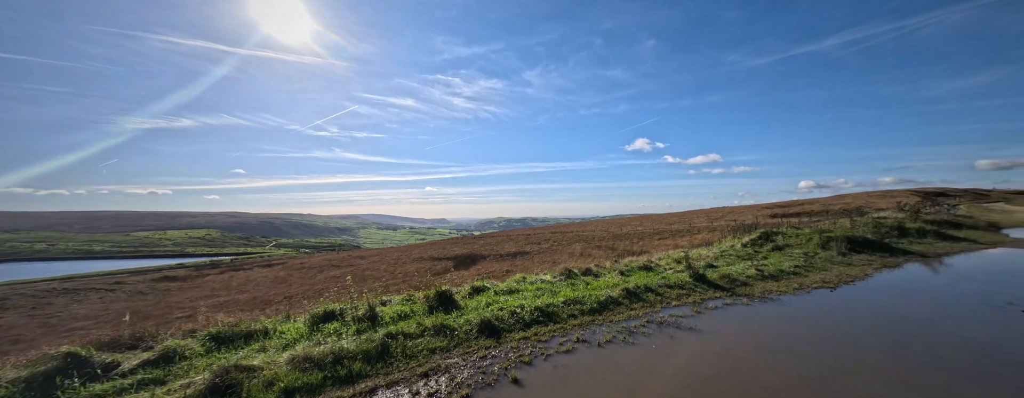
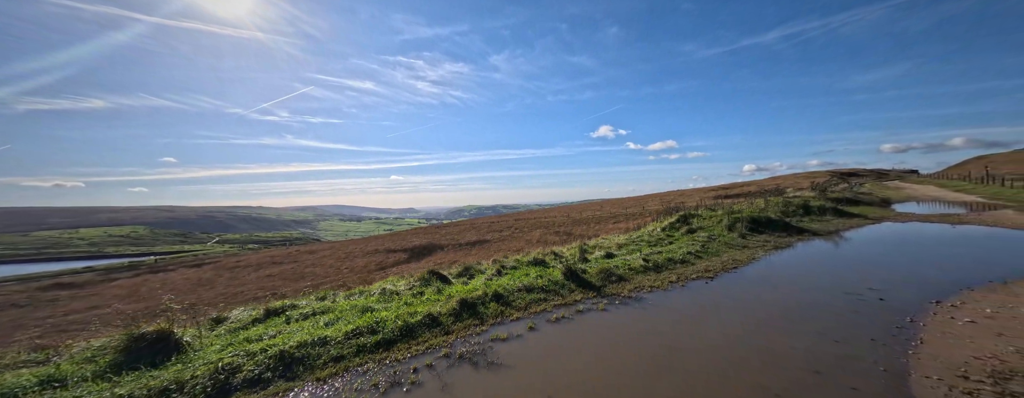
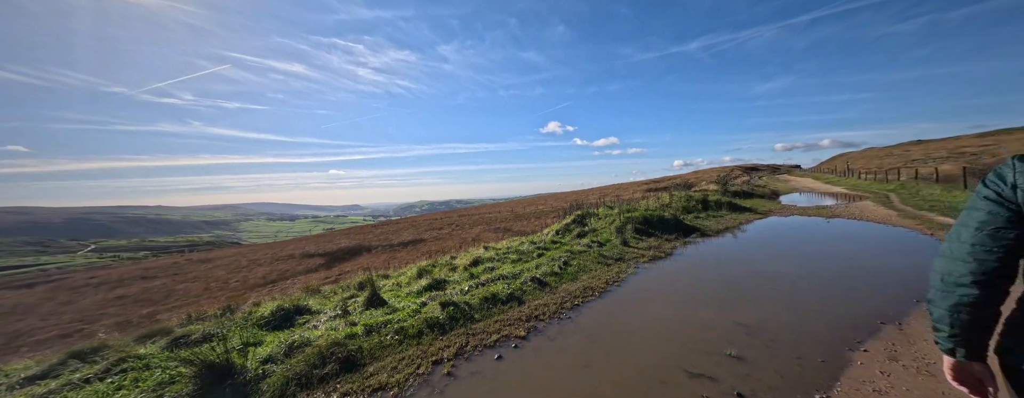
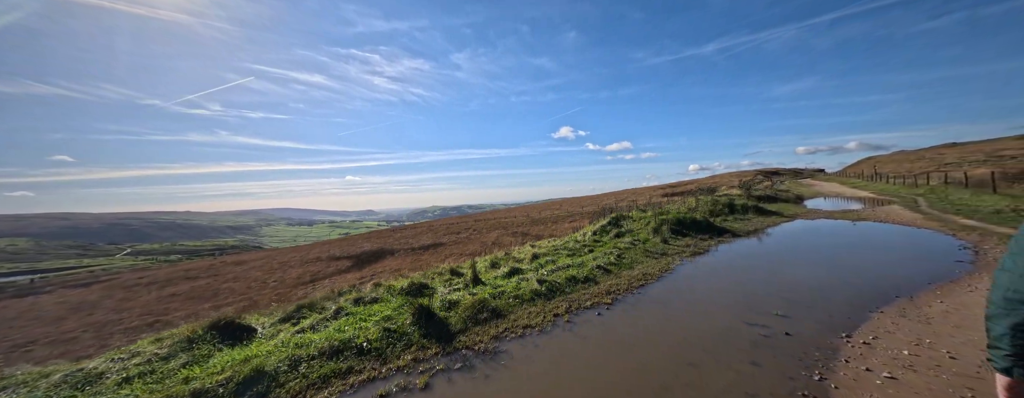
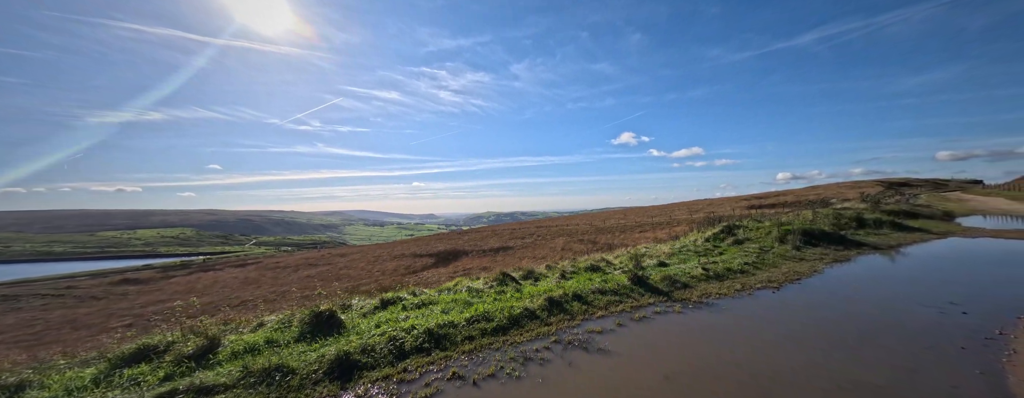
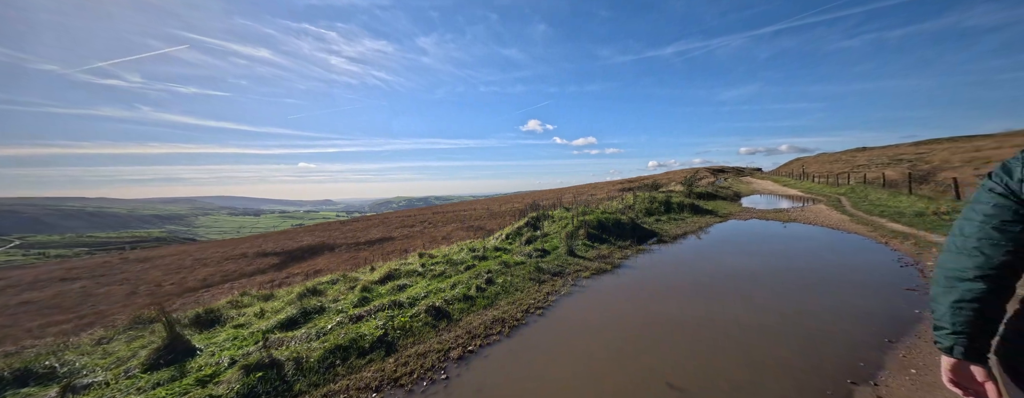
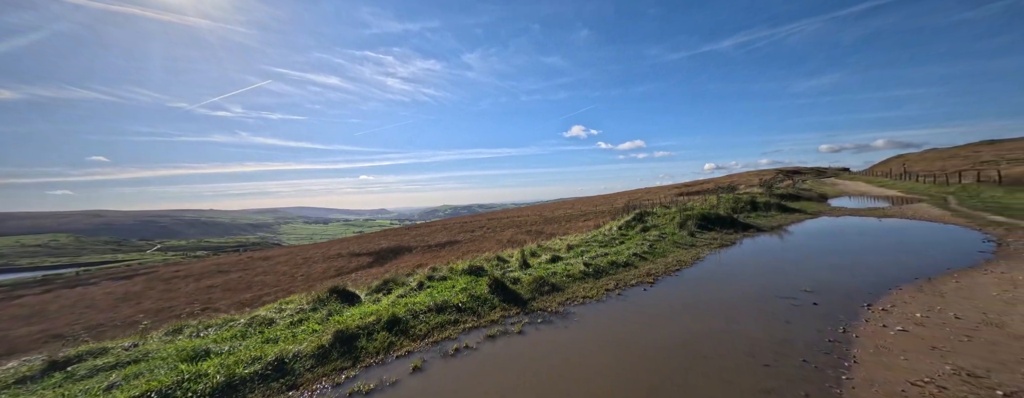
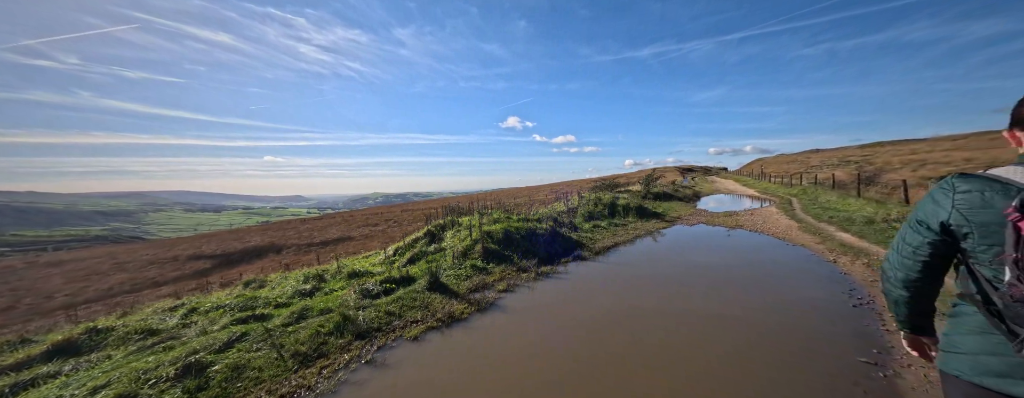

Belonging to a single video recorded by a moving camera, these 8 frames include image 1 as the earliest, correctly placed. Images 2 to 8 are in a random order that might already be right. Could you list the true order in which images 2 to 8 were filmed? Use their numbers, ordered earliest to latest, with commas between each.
5, 2, 7, 4, 3, 6, 8
